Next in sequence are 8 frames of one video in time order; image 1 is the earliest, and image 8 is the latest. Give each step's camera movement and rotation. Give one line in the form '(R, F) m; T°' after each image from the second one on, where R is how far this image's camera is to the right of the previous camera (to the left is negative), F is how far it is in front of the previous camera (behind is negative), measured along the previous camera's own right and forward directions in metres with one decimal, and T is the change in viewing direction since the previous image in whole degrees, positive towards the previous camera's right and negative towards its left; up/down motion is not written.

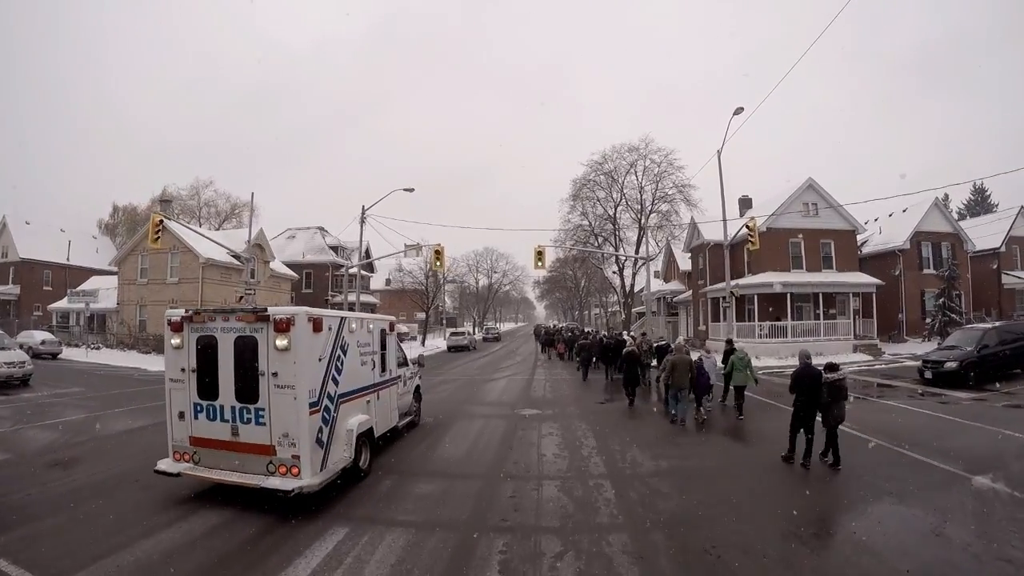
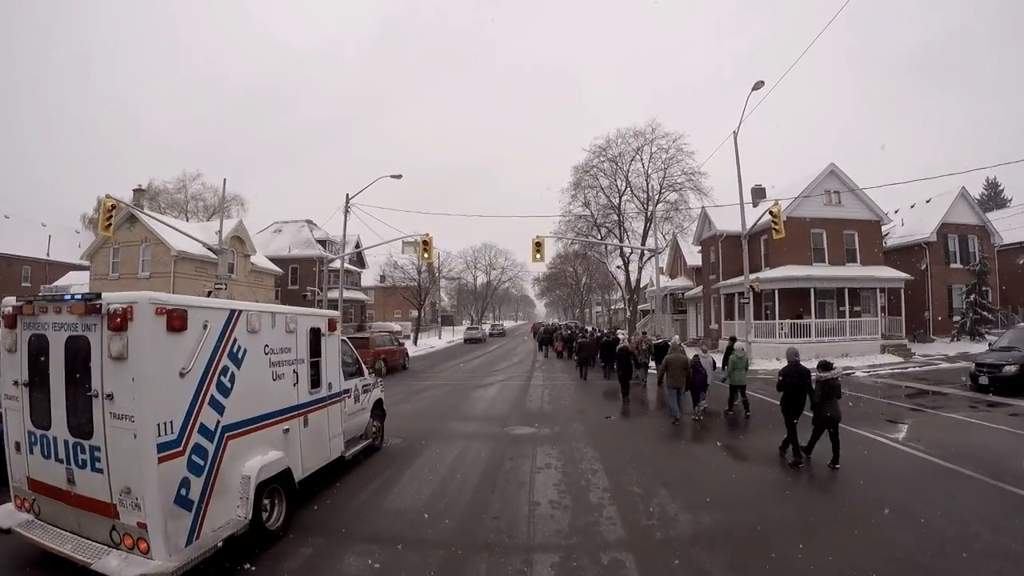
(+0.2, +2.2) m; 0°
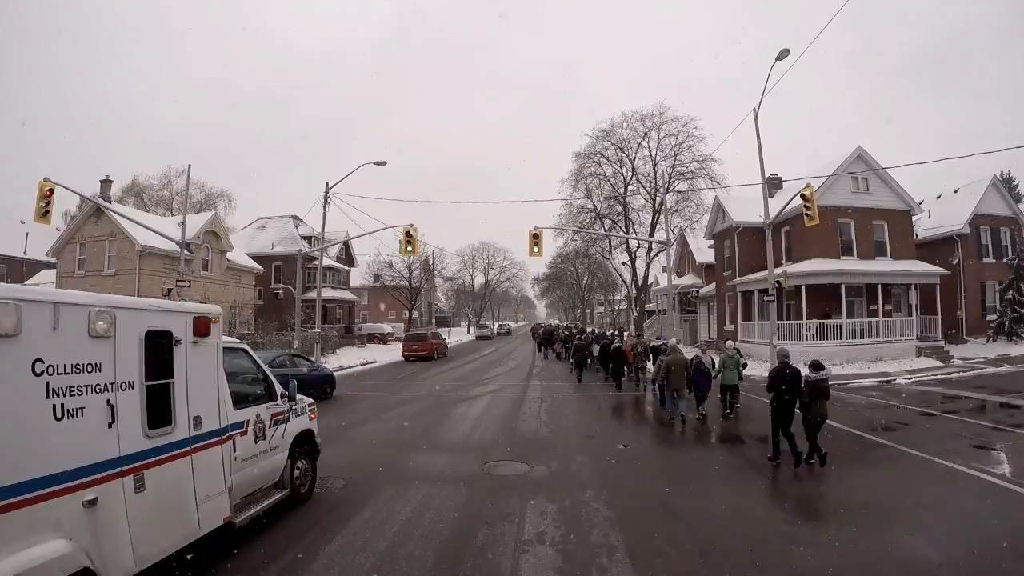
(+0.2, +2.3) m; 0°
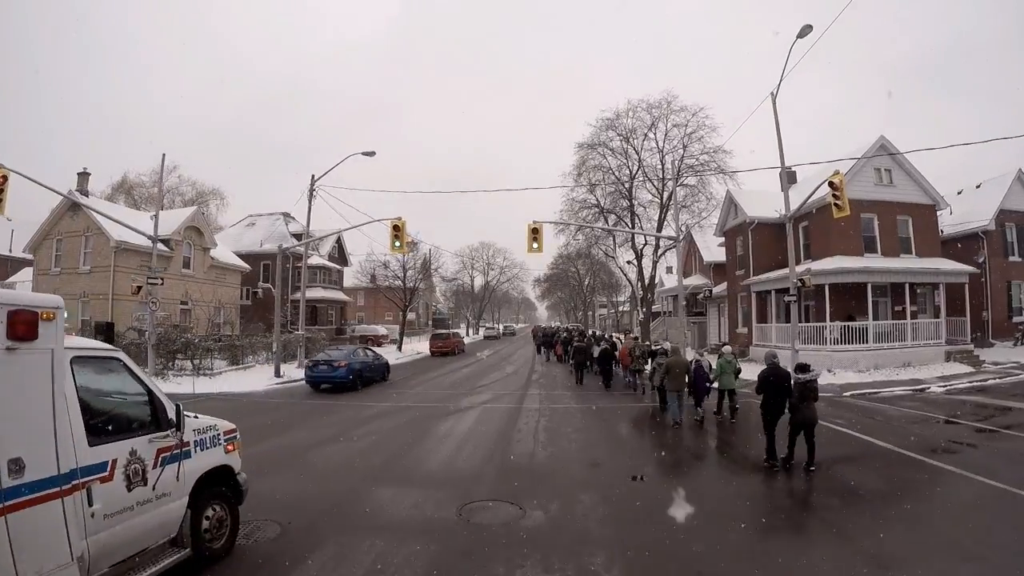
(+0.1, +1.5) m; 0°
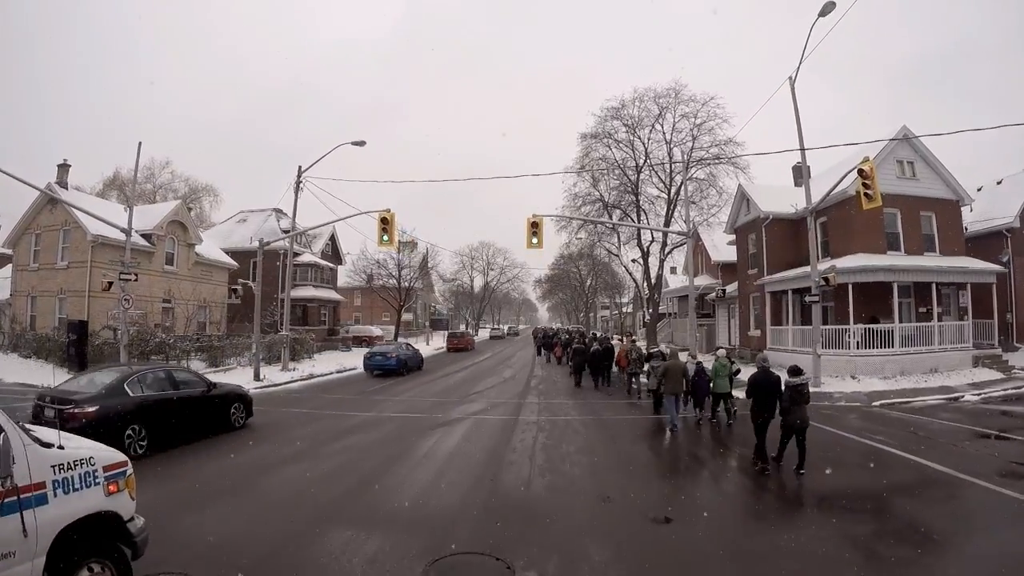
(+0.1, +1.3) m; 0°
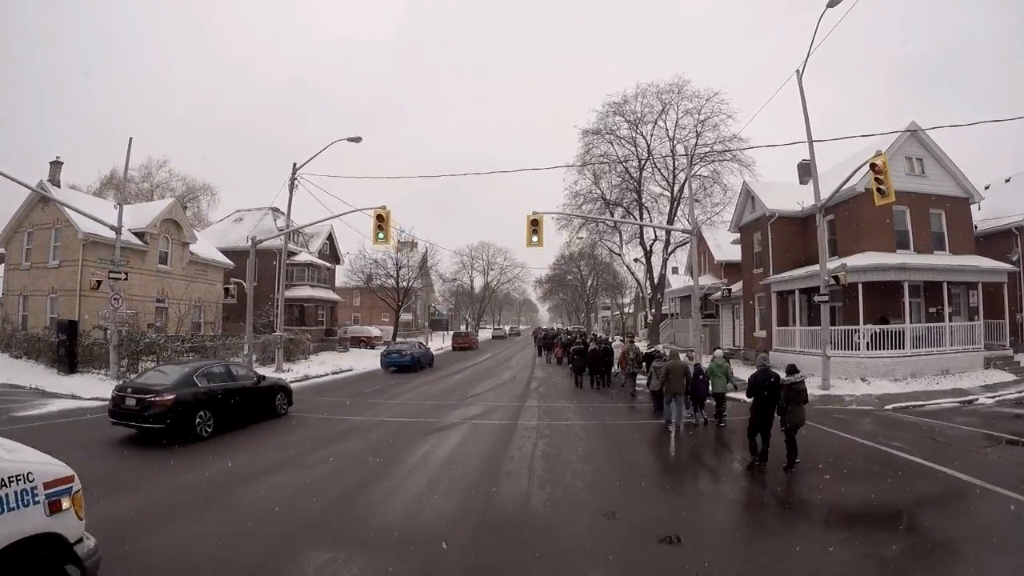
(0.0, +0.5) m; 0°
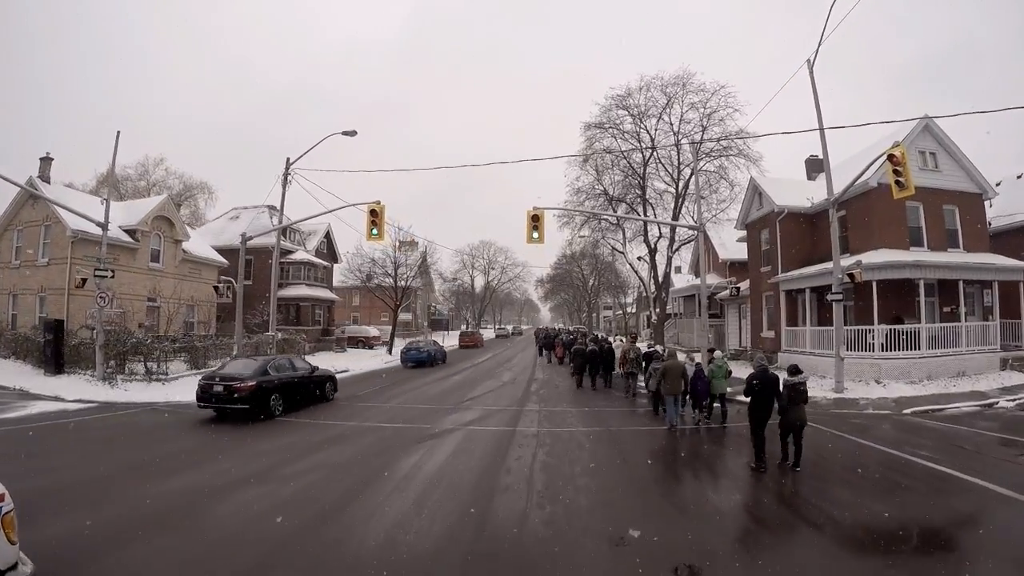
(0.0, +0.6) m; 0°
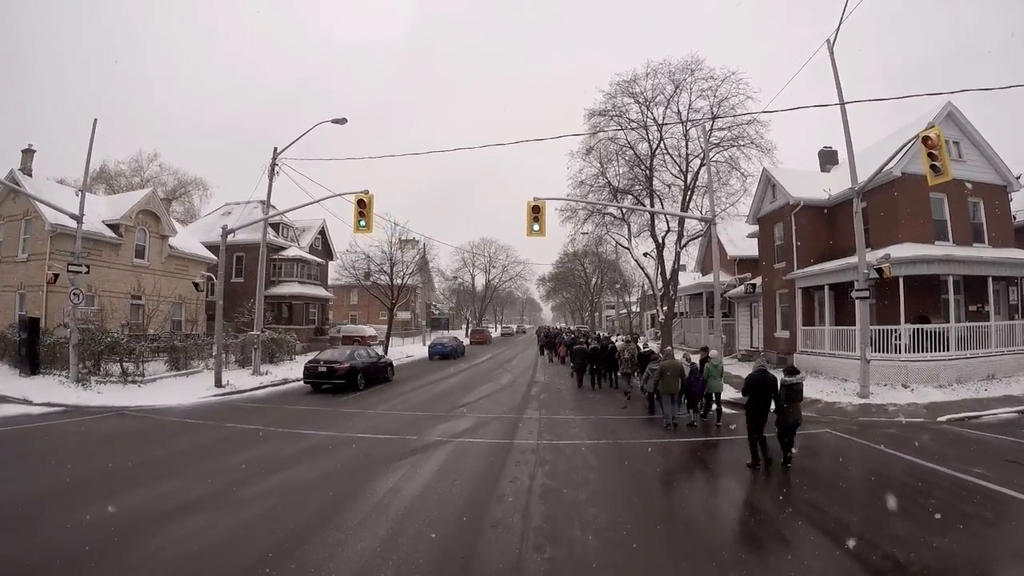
(+0.1, +1.0) m; 0°
